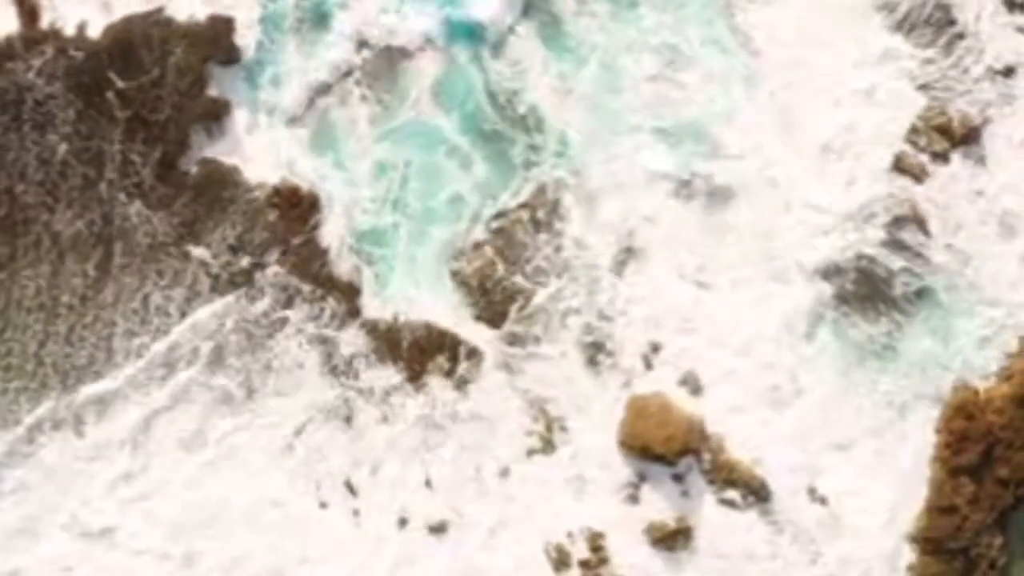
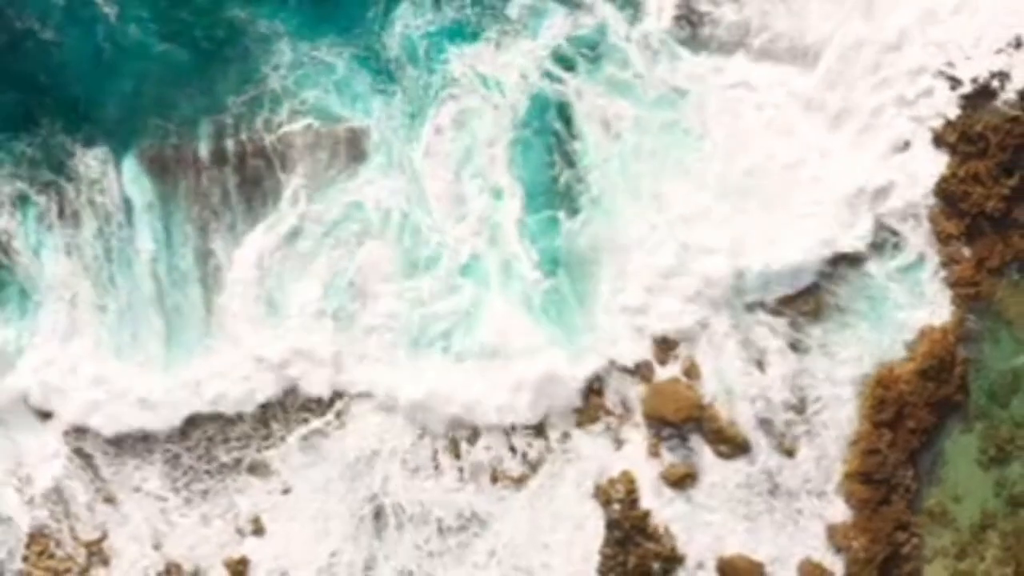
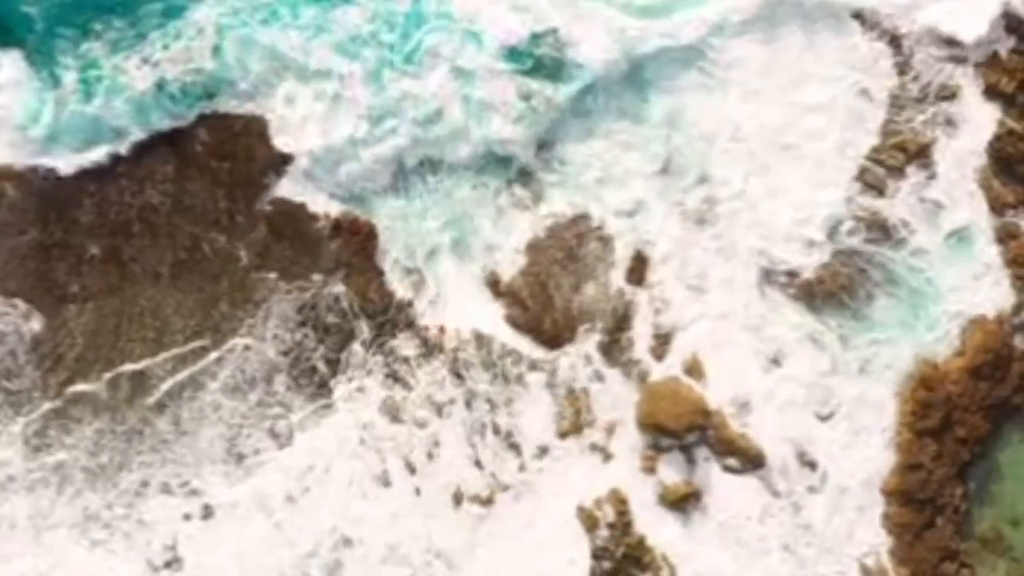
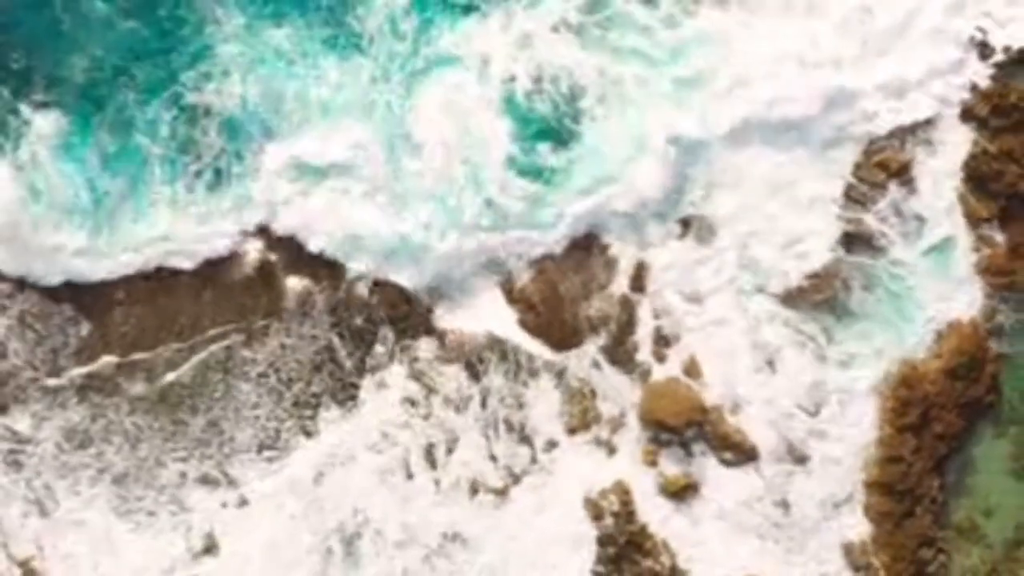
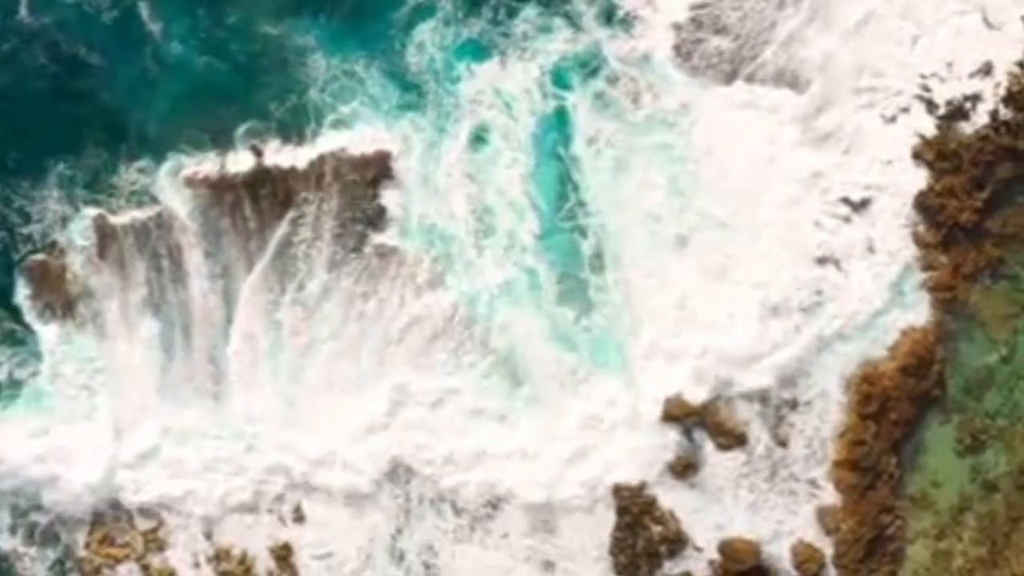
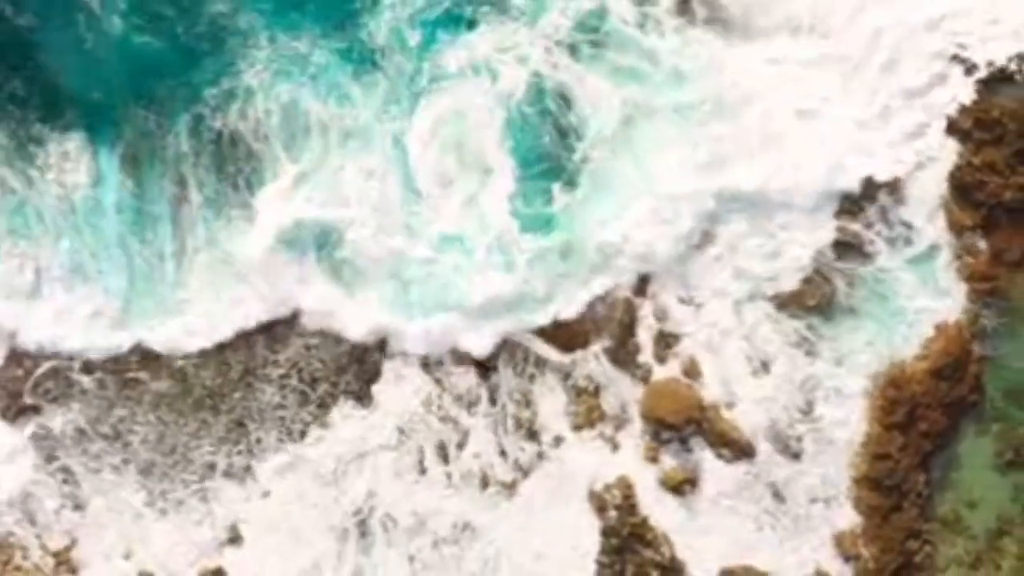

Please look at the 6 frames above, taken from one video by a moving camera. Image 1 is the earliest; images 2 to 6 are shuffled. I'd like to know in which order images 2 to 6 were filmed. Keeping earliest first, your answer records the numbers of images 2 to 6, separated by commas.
3, 4, 6, 2, 5
